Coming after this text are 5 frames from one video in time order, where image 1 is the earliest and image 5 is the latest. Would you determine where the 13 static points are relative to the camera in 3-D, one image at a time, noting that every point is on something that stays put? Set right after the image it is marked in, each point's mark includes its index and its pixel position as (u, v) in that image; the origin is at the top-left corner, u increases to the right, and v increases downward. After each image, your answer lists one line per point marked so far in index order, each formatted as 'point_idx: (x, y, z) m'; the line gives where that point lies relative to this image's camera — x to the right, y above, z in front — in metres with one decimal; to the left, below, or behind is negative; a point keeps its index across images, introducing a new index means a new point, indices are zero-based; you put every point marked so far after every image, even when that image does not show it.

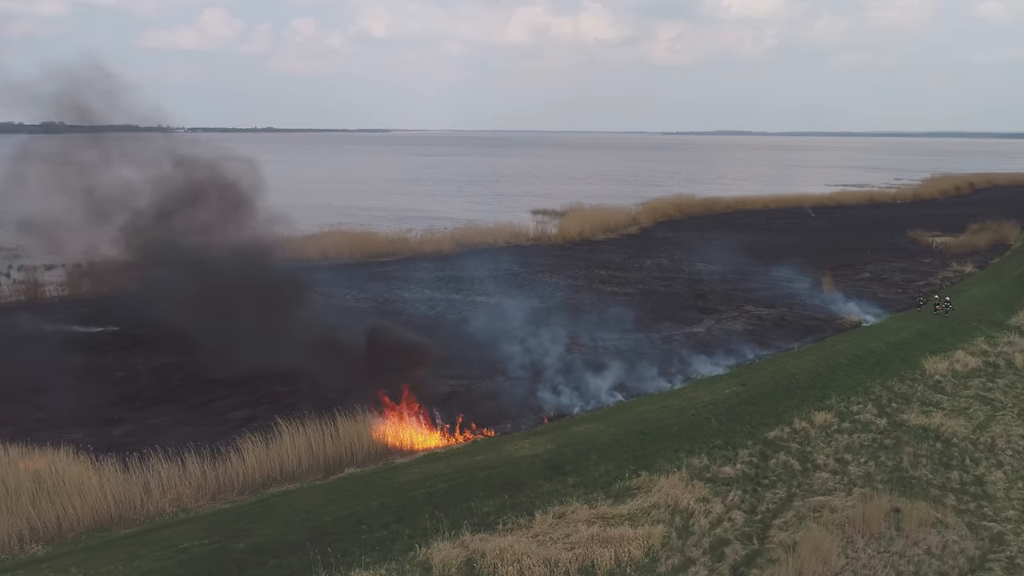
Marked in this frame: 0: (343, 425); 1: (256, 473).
0: (-2.6, -2.1, +10.8) m
1: (-3.5, -2.5, +9.7) m
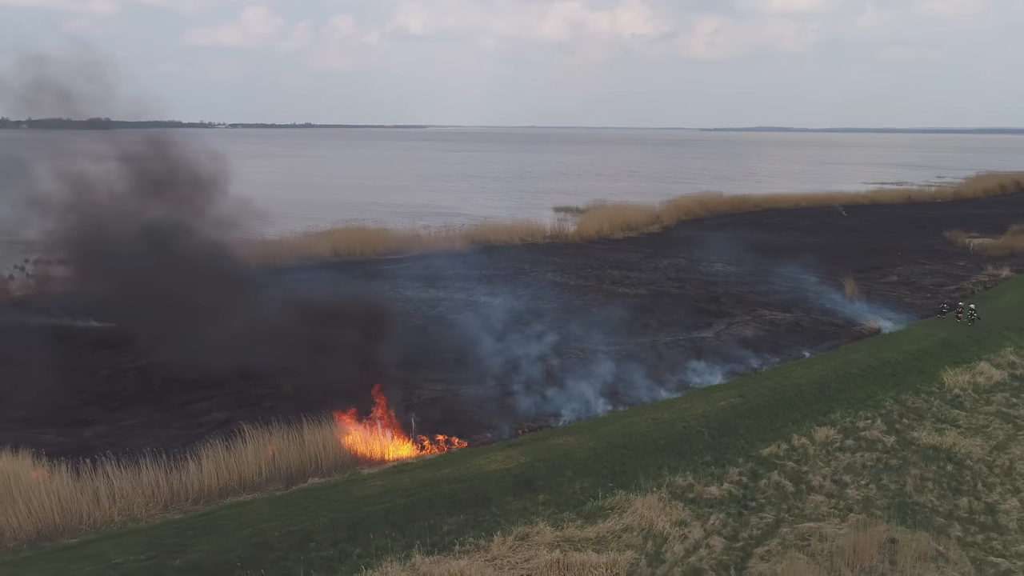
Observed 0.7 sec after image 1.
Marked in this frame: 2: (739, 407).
0: (-2.9, -2.1, +10.4) m
1: (-3.9, -2.5, +9.3) m
2: (+3.7, -2.0, +11.8) m
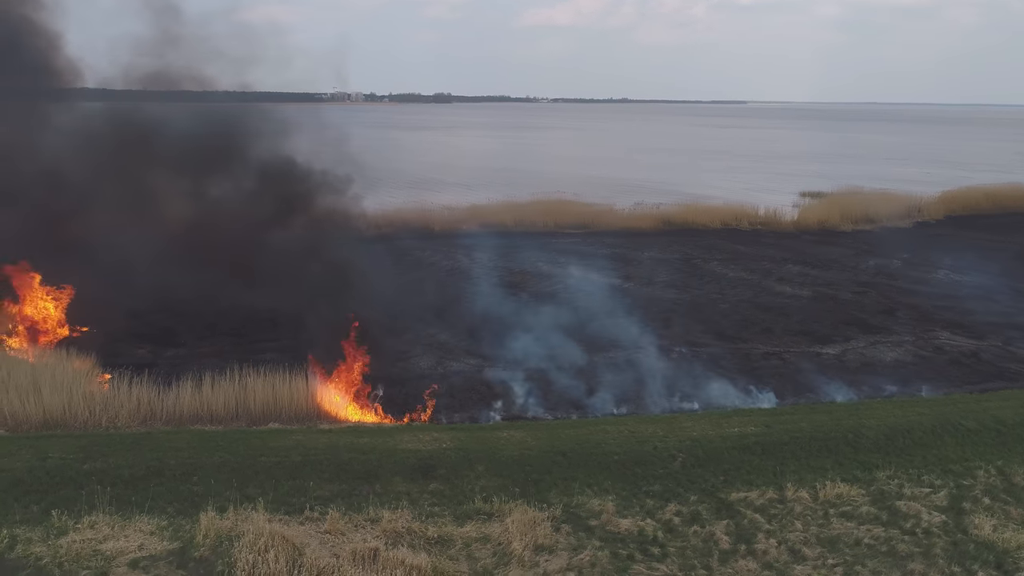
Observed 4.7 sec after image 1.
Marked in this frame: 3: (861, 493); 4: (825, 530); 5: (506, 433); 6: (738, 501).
0: (-3.4, -1.5, +11.1) m
1: (-4.8, -1.8, +10.5) m
2: (+3.2, -2.0, +9.7) m
3: (+4.3, -2.5, +8.7) m
4: (+3.5, -2.7, +8.0) m
5: (-0.1, -2.0, +9.8) m
6: (+2.7, -2.5, +8.5) m
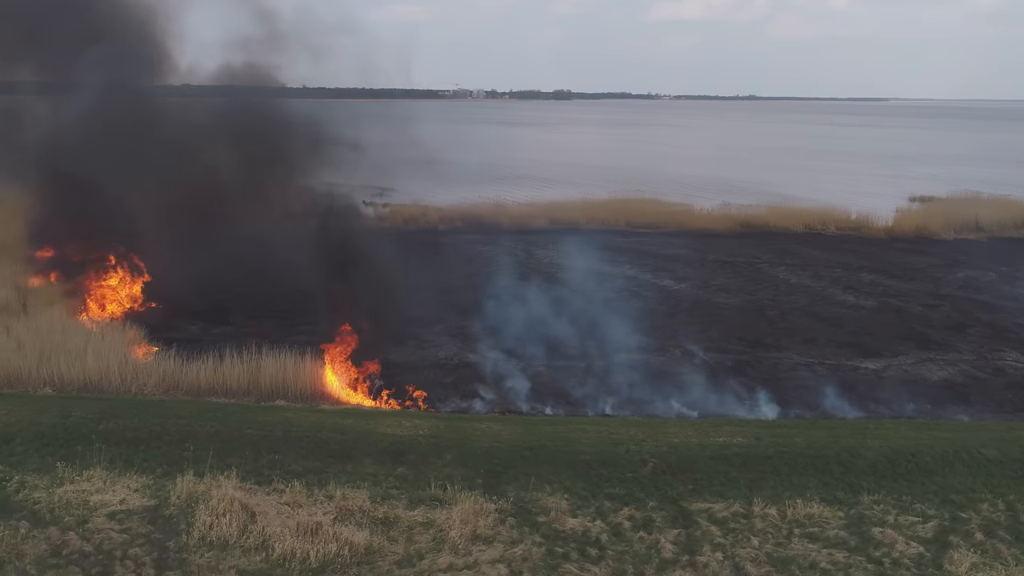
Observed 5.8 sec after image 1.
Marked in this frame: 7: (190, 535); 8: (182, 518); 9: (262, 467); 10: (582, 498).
0: (-3.4, -1.2, +11.7) m
1: (-4.9, -1.5, +11.4) m
2: (+2.8, -2.1, +9.3) m
3: (+3.8, -2.6, +8.2) m
4: (+2.9, -2.8, +7.6) m
5: (-0.4, -1.9, +10.0) m
6: (+2.2, -2.6, +8.3) m
7: (-3.5, -2.7, +7.7) m
8: (-3.7, -2.6, +8.0) m
9: (-3.1, -2.2, +8.9) m
10: (+0.8, -2.5, +8.5) m
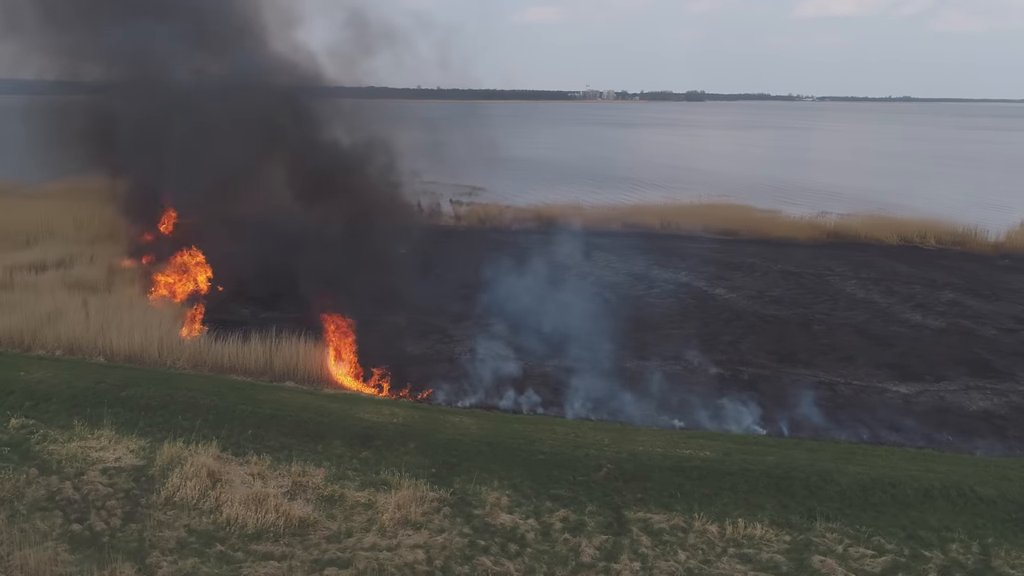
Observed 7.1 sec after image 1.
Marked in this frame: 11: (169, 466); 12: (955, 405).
0: (-3.4, -1.1, +12.5) m
1: (-5.0, -1.3, +12.4) m
2: (+2.3, -2.2, +9.1) m
3: (+3.0, -2.8, +7.8) m
4: (+2.0, -2.9, +7.4) m
5: (-0.7, -1.9, +10.3) m
6: (+1.4, -2.7, +8.2) m
7: (-4.2, -2.5, +8.6) m
8: (-4.4, -2.4, +8.9) m
9: (-3.7, -2.1, +9.7) m
10: (+0.2, -2.5, +8.6) m
11: (-4.4, -2.3, +9.1) m
12: (+7.2, -1.9, +11.6) m
